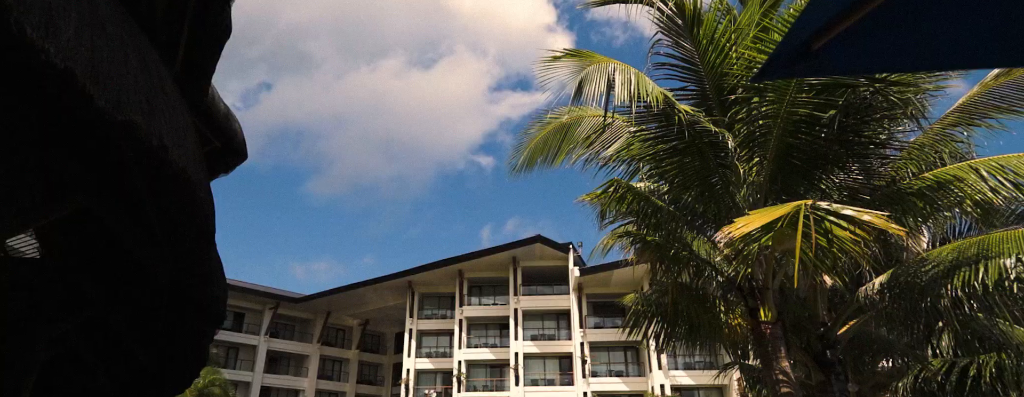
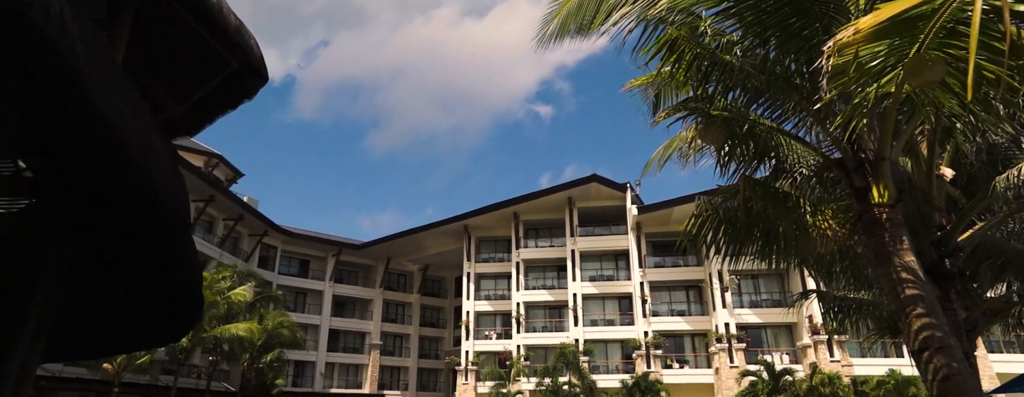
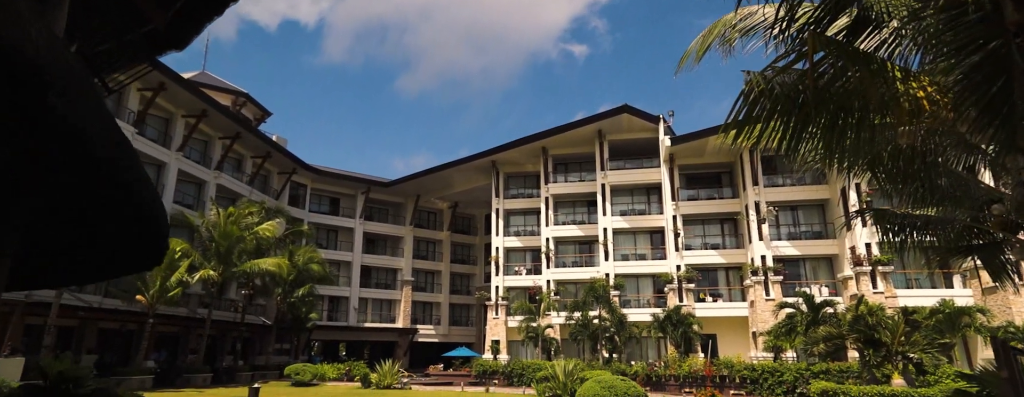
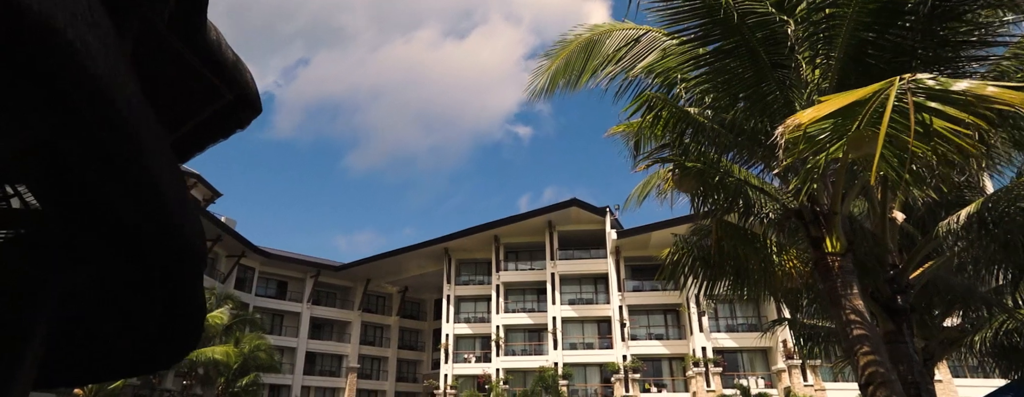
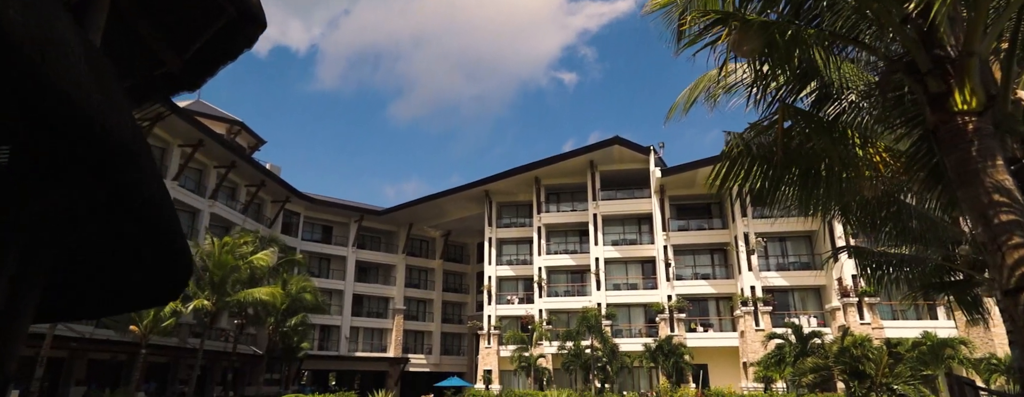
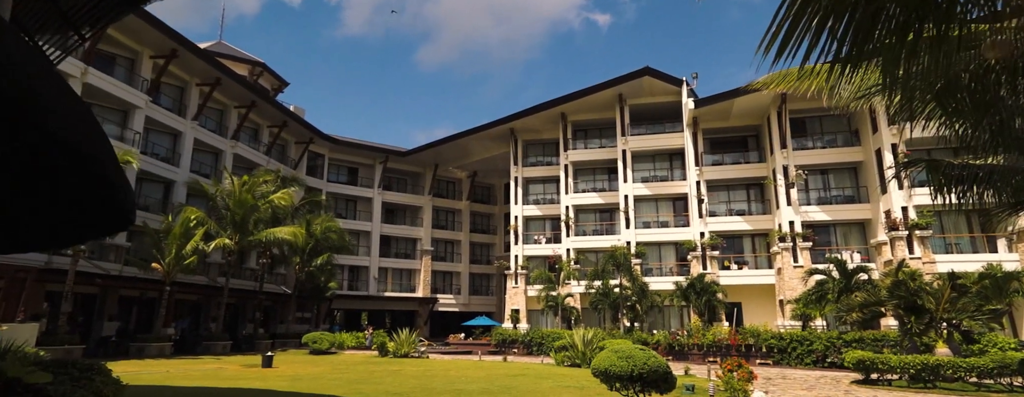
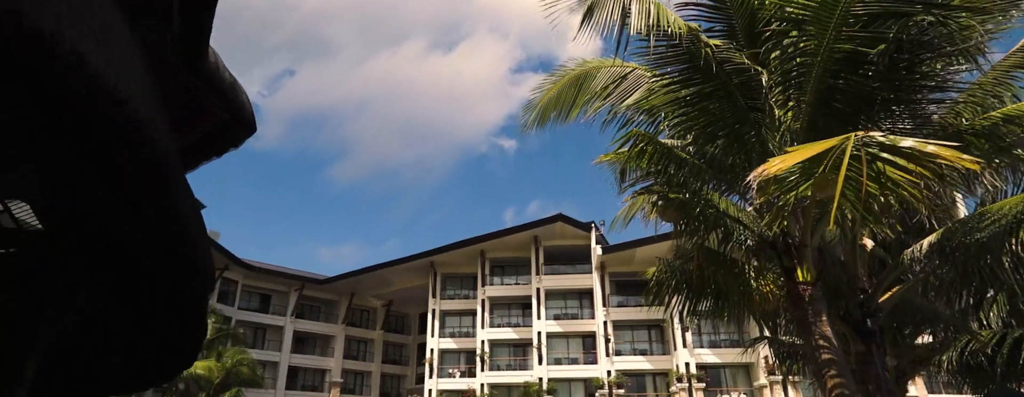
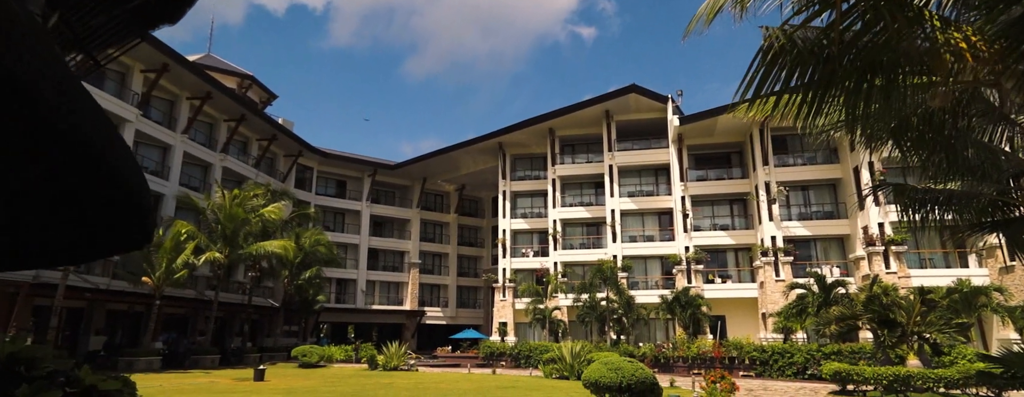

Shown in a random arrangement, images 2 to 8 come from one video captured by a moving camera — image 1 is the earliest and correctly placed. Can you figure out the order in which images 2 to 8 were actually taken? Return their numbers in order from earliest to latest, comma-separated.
7, 4, 2, 5, 3, 8, 6
